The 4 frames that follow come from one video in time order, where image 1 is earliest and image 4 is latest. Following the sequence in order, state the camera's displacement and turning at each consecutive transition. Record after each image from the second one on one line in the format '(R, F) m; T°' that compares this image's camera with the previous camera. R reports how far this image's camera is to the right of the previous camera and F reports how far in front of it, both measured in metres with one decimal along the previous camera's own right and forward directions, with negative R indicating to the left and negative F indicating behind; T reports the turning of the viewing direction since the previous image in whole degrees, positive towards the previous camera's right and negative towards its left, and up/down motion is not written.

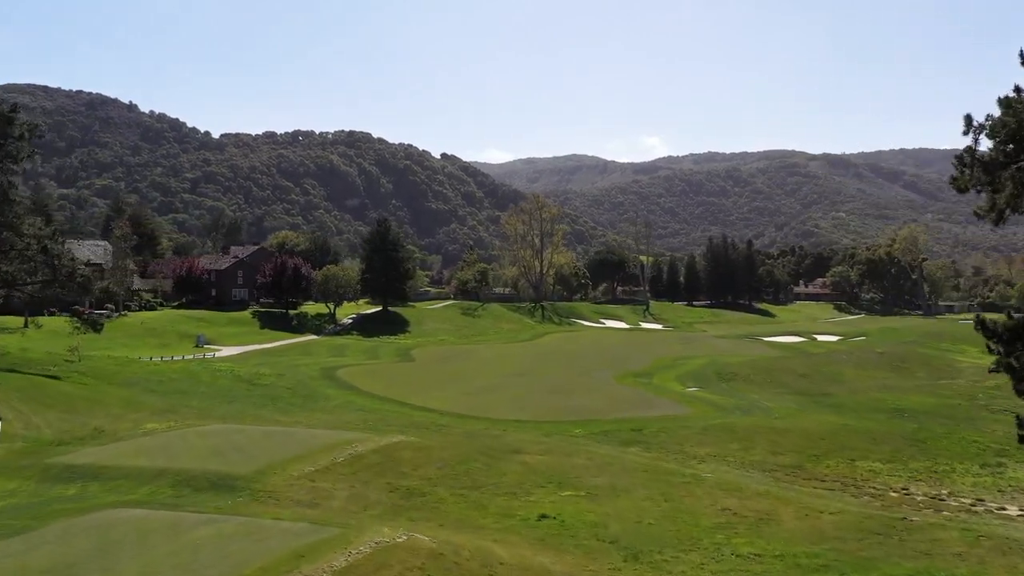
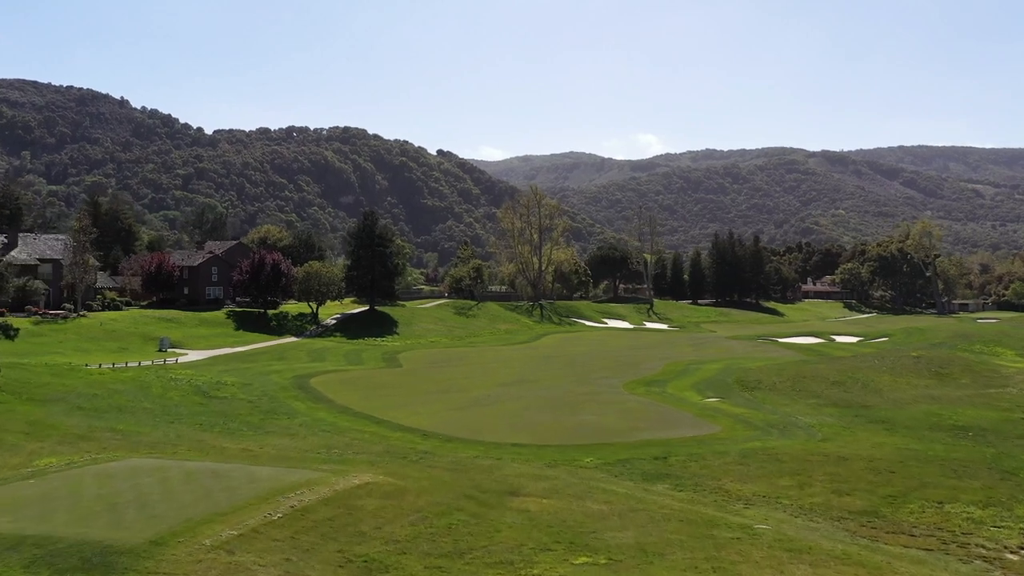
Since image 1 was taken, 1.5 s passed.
(0.0, +4.9) m; 0°
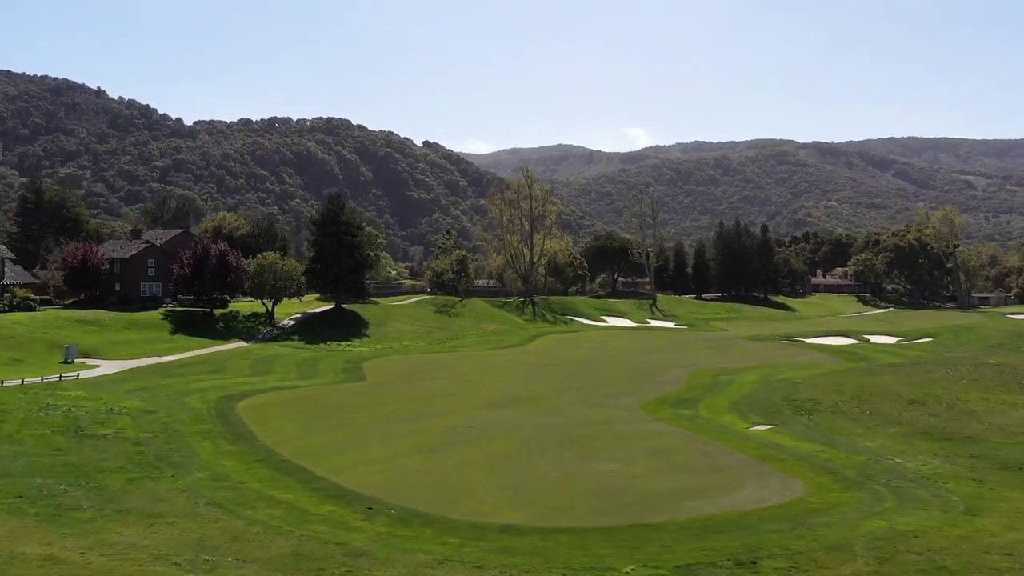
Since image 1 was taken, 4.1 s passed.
(0.0, +8.9) m; +1°
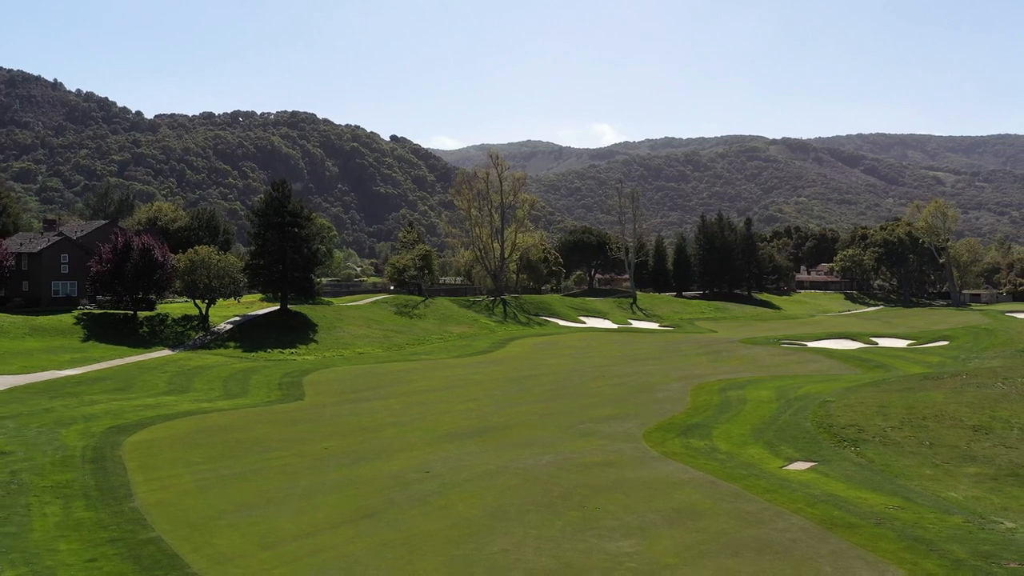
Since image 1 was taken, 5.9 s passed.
(0.0, +6.5) m; +2°
